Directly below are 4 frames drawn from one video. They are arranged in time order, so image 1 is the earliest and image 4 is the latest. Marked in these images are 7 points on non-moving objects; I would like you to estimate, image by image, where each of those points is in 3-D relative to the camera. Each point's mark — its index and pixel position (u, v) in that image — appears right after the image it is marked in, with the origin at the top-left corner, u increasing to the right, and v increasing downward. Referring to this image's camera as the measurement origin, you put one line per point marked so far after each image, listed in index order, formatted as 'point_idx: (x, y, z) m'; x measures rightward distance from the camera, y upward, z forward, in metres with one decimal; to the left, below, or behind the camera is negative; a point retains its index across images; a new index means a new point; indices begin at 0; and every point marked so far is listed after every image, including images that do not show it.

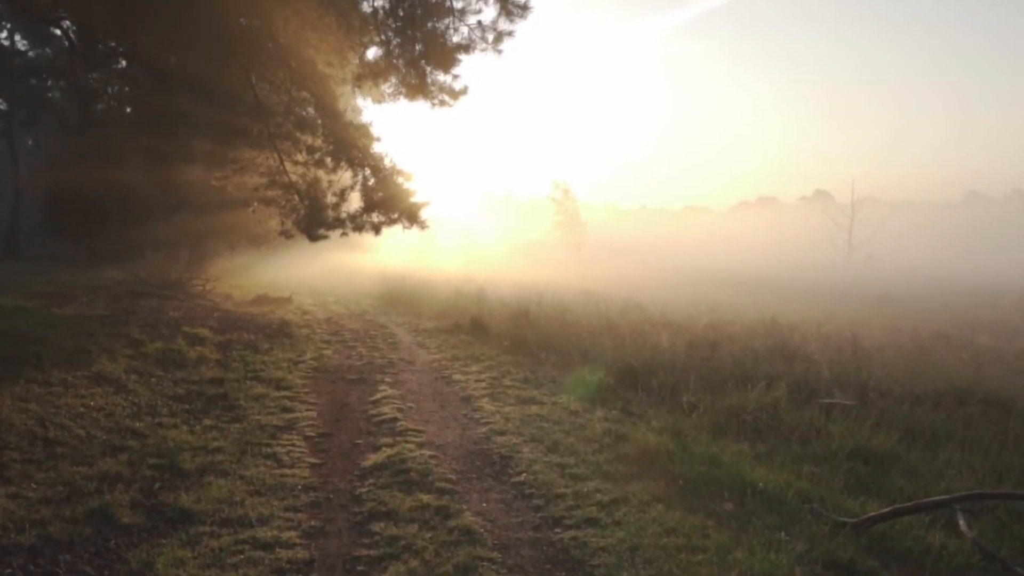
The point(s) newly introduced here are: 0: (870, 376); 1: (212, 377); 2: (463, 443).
0: (+5.8, -1.5, +12.4) m
1: (-4.5, -1.3, +11.5) m
2: (-0.5, -1.7, +8.5) m
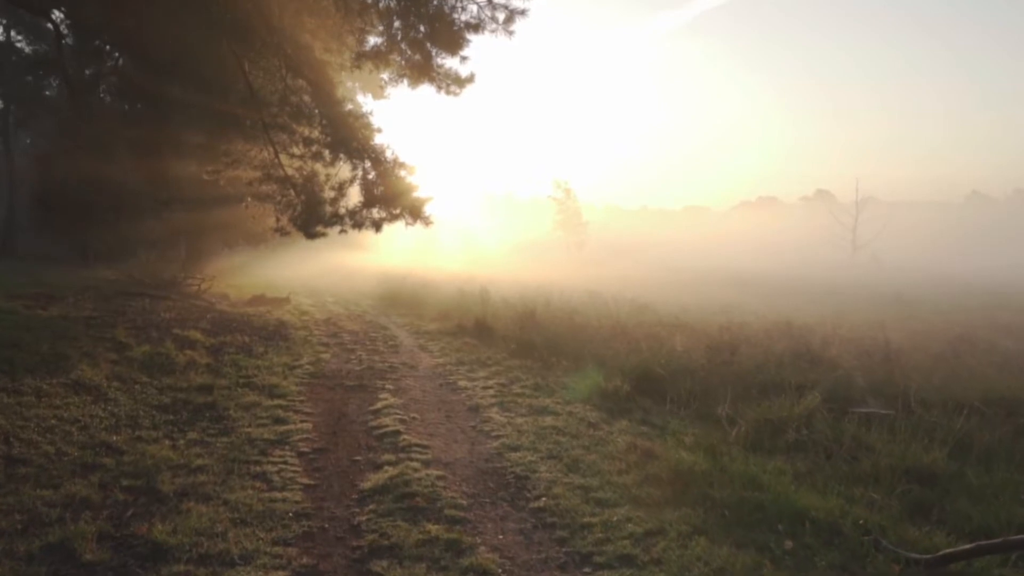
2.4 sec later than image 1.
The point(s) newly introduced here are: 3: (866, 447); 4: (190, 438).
0: (+6.0, -1.5, +11.6) m
1: (-4.3, -1.3, +10.7) m
2: (-0.4, -1.7, +7.7) m
3: (+3.8, -1.7, +8.2) m
4: (-3.5, -1.6, +8.3) m
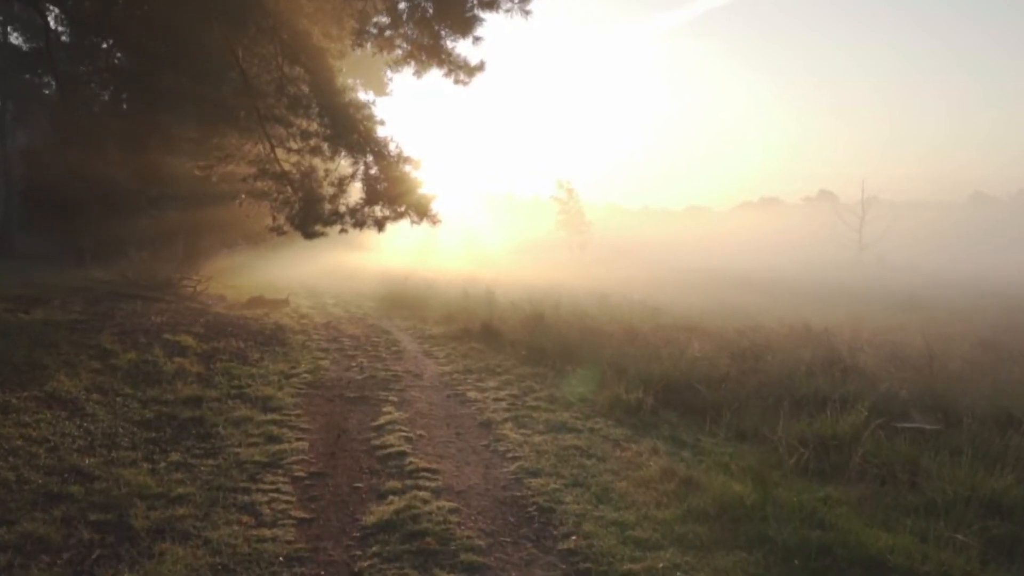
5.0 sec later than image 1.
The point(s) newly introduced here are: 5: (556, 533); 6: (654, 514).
0: (+6.2, -1.5, +10.8) m
1: (-4.2, -1.4, +9.8) m
2: (-0.2, -1.8, +6.8) m
3: (+4.0, -1.8, +7.3) m
4: (-3.3, -1.7, +7.4) m
5: (+0.3, -1.9, +5.8) m
6: (+1.1, -1.8, +6.0) m
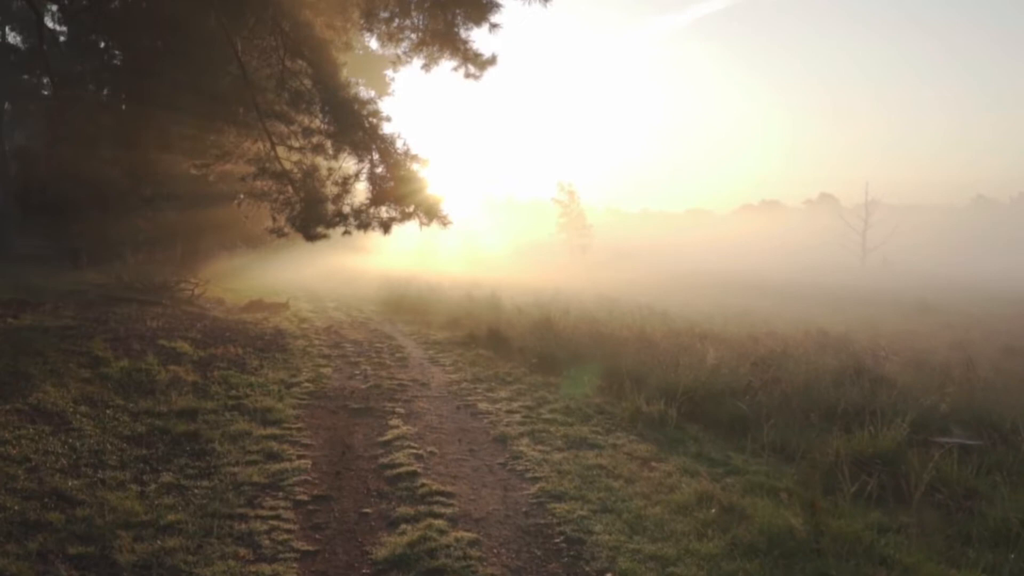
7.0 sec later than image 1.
0: (+6.4, -1.6, +10.2) m
1: (-4.0, -1.5, +9.2) m
2: (0.0, -1.9, +6.2) m
3: (+4.2, -1.8, +6.7) m
4: (-3.1, -1.7, +6.8) m
5: (+0.5, -1.9, +5.2) m
6: (+1.3, -1.8, +5.4) m
